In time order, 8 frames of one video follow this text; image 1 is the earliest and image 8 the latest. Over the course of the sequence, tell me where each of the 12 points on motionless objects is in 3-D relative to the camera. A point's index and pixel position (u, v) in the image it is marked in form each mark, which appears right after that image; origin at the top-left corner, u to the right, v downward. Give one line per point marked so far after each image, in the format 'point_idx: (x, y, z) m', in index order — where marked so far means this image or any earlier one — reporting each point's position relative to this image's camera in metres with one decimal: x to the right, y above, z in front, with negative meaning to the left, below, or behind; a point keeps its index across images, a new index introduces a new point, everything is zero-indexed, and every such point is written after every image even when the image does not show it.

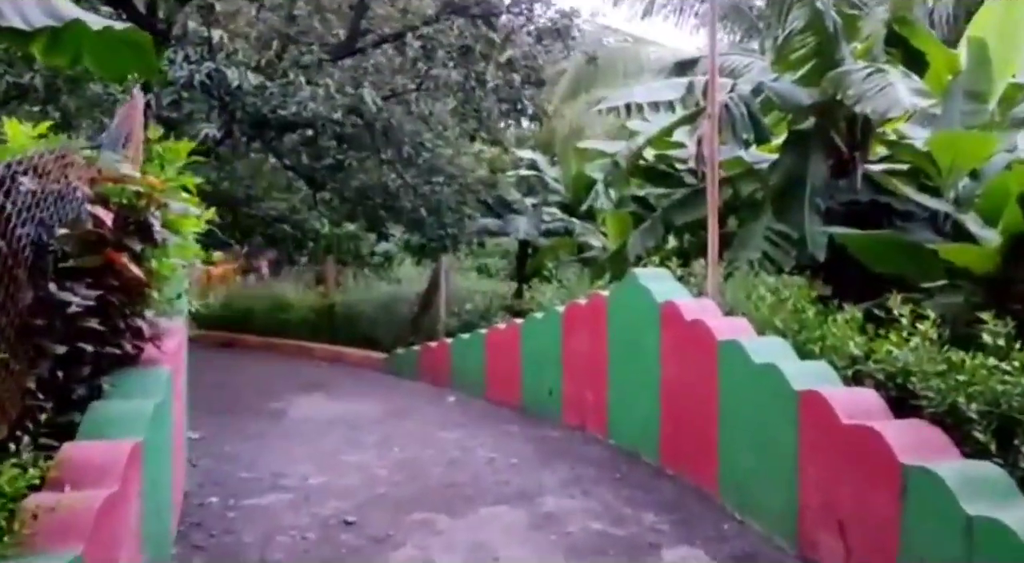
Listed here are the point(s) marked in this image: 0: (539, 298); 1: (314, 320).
0: (+0.3, -0.2, +8.9) m
1: (-2.7, -0.5, +12.5) m
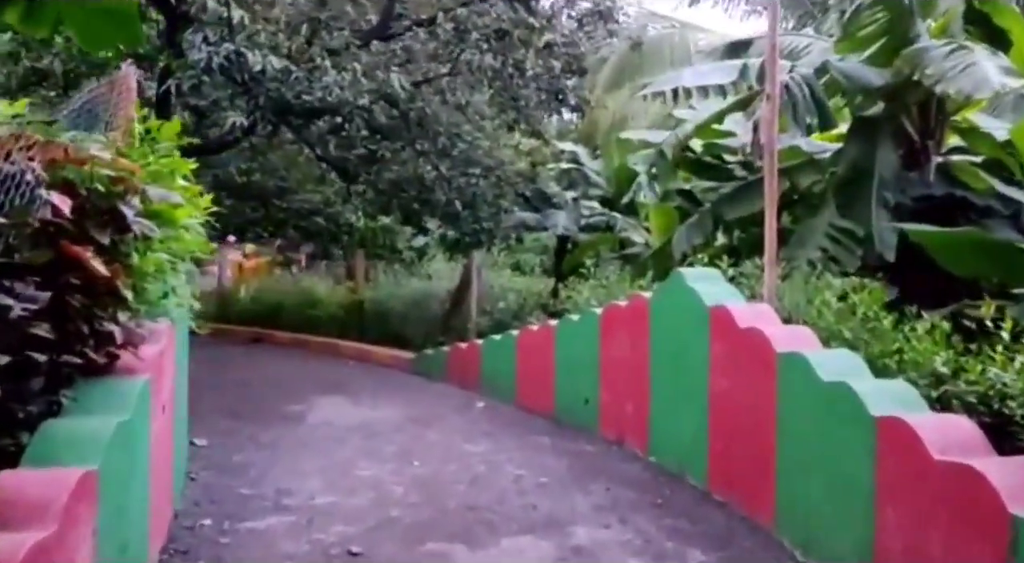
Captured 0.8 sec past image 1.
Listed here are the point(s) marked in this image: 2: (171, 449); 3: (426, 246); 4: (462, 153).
0: (+0.6, -0.2, +8.3) m
1: (-2.2, -0.5, +12.0) m
2: (-1.6, -0.8, +4.3) m
3: (-1.2, +0.5, +13.2) m
4: (-0.6, +1.6, +11.7) m
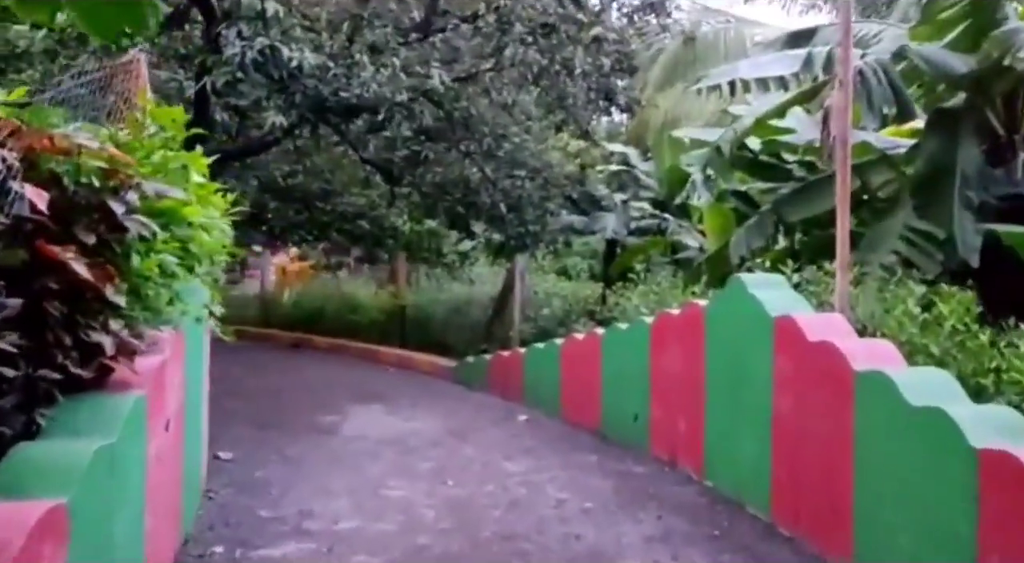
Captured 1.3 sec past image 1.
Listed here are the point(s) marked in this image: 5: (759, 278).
0: (+1.0, -0.2, +7.8) m
1: (-1.6, -0.5, +11.7) m
2: (-1.5, -0.8, +4.0) m
3: (-0.6, +0.5, +12.8) m
4: (-0.1, +1.5, +11.3) m
5: (+1.3, 0.0, +5.0) m
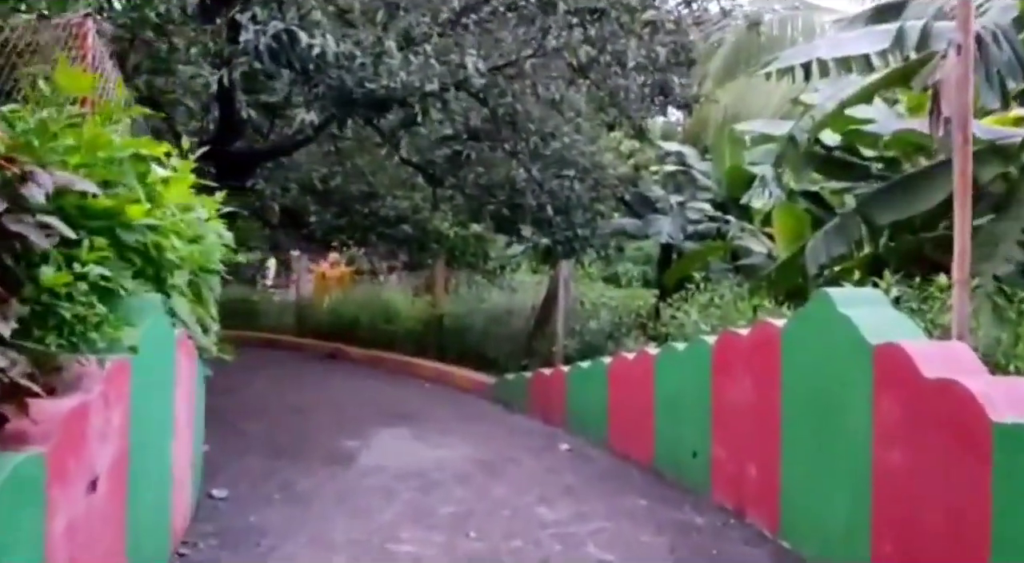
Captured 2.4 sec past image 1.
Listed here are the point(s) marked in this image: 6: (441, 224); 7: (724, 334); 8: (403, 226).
0: (+1.3, -0.3, +6.8) m
1: (-1.1, -0.6, +10.9) m
2: (-1.4, -0.9, +3.2) m
3: (0.0, +0.3, +11.9) m
4: (+0.5, +1.5, +10.4) m
5: (+1.5, -0.1, +4.0) m
6: (-0.8, +0.7, +11.8) m
7: (+1.2, -0.3, +5.0) m
8: (-1.4, +0.7, +11.8) m
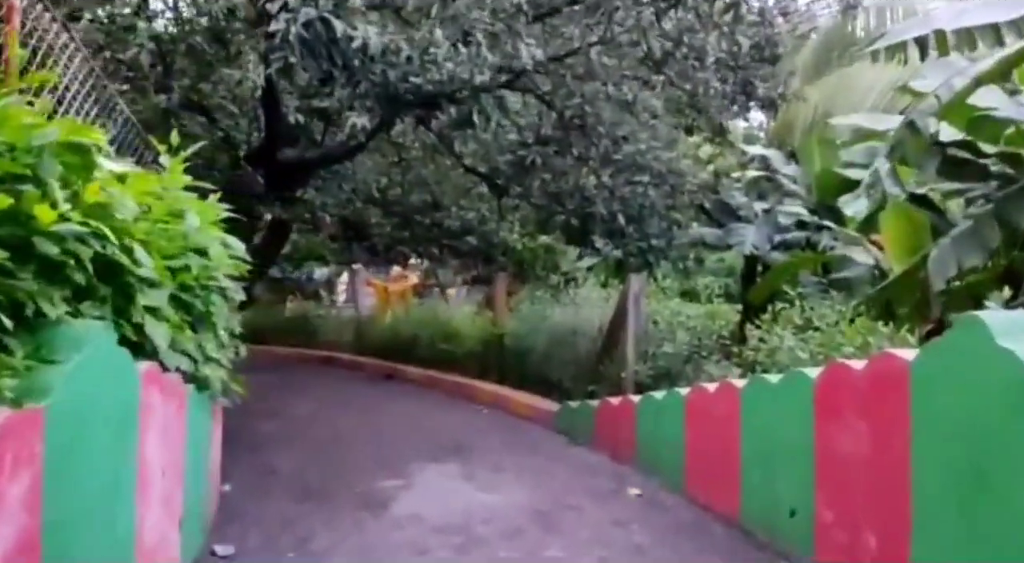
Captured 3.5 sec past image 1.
0: (+1.7, -0.4, +5.8) m
1: (-0.3, -0.8, +10.1) m
2: (-1.3, -0.9, +2.4) m
3: (+0.9, +0.2, +11.0) m
4: (+1.2, +1.3, +9.5) m
5: (+1.6, -0.1, +3.0) m
6: (0.0, +0.6, +10.9) m
7: (+1.4, -0.4, +4.0) m
8: (-0.6, +0.5, +11.1) m
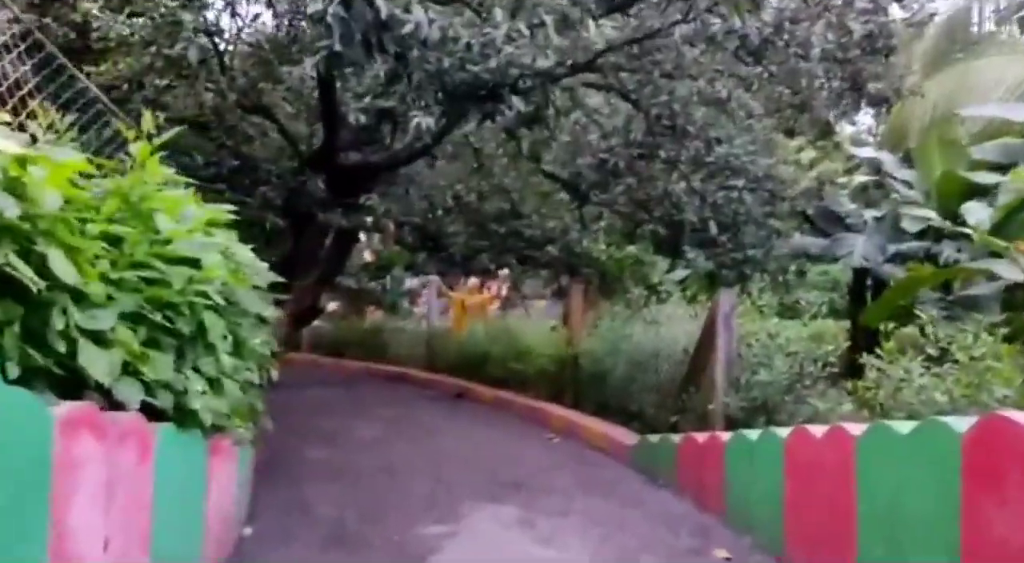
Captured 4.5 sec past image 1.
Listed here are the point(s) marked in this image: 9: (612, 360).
0: (+2.0, -0.5, +4.7) m
1: (+0.4, -0.9, +9.2) m
2: (-1.3, -1.0, +1.7) m
3: (+1.7, 0.0, +10.0) m
4: (+1.9, +1.2, +8.5) m
5: (+1.7, -0.2, +2.0) m
6: (+0.8, +0.4, +10.0) m
7: (+1.6, -0.4, +3.0) m
8: (+0.3, +0.4, +10.2) m
9: (+0.9, -0.7, +8.0) m
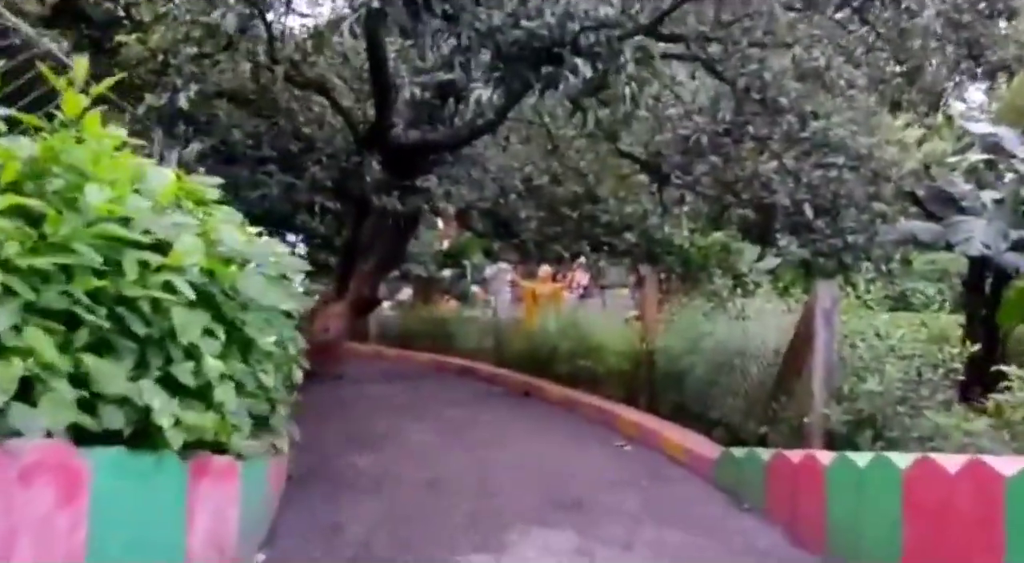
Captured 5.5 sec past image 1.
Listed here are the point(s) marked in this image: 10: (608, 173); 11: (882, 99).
0: (+2.2, -0.5, +3.8) m
1: (+1.1, -0.8, +8.3) m
2: (-1.3, -1.0, +1.0) m
3: (+2.4, +0.1, +9.0) m
4: (+2.5, +1.2, +7.5) m
5: (+1.6, -0.2, +1.0) m
6: (+1.6, +0.5, +9.1) m
7: (+1.6, -0.4, +2.1) m
8: (+1.0, +0.5, +9.3) m
9: (+1.4, -0.6, +7.1) m
10: (+0.9, +1.1, +9.2) m
11: (+3.4, +1.7, +8.3) m
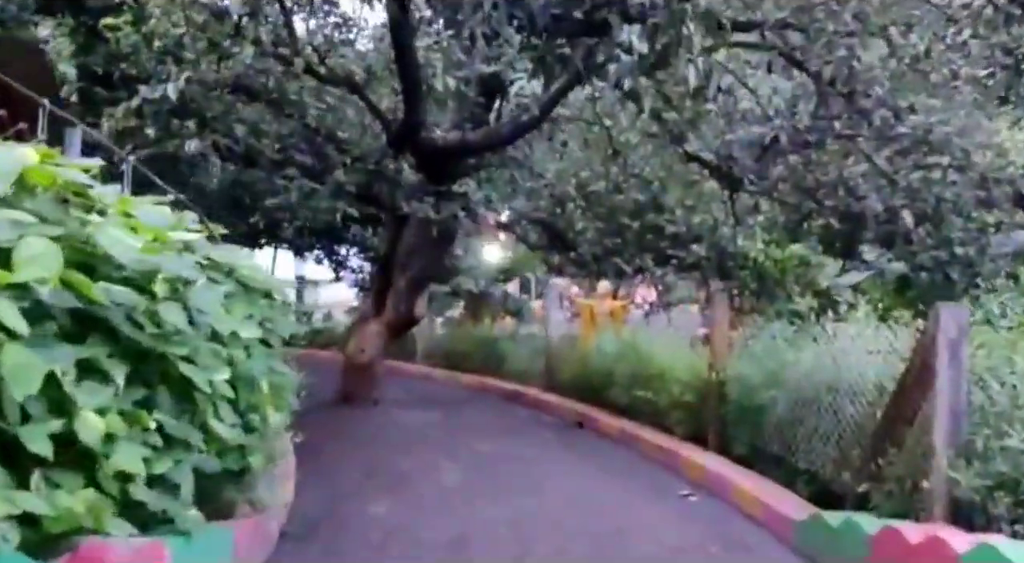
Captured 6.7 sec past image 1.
0: (+2.2, -0.5, +2.5) m
1: (+1.4, -1.0, +7.2) m
2: (-1.5, -1.0, +0.1) m
3: (+2.9, 0.0, +7.8) m
4: (+2.8, +1.1, +6.2) m
5: (+1.5, -0.2, -0.2) m
6: (+2.0, +0.4, +8.0) m
7: (+1.5, -0.5, +0.9) m
8: (+1.5, +0.3, +8.2) m
9: (+1.7, -0.7, +6.0) m
10: (+1.3, +1.0, +8.1) m
11: (+3.8, +1.5, +7.0) m
